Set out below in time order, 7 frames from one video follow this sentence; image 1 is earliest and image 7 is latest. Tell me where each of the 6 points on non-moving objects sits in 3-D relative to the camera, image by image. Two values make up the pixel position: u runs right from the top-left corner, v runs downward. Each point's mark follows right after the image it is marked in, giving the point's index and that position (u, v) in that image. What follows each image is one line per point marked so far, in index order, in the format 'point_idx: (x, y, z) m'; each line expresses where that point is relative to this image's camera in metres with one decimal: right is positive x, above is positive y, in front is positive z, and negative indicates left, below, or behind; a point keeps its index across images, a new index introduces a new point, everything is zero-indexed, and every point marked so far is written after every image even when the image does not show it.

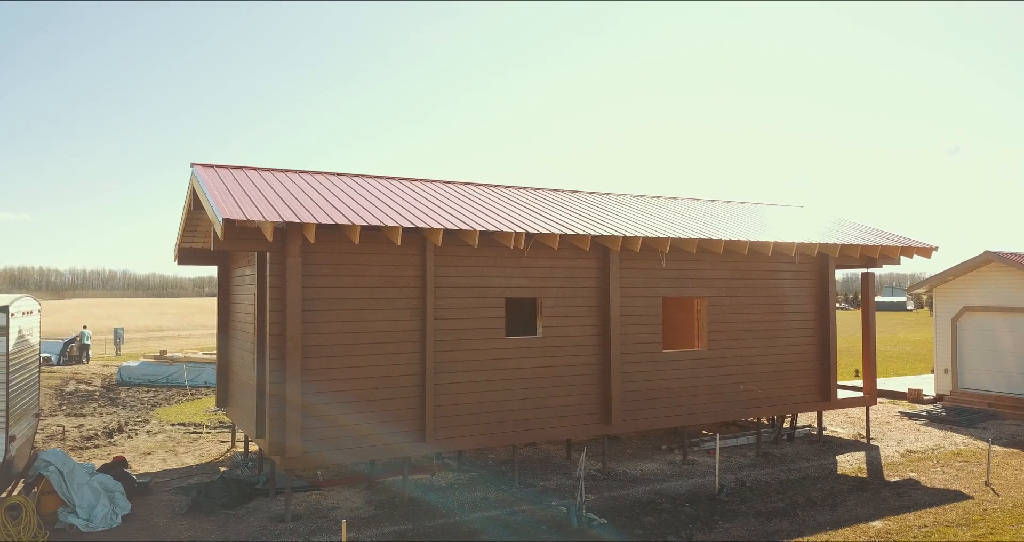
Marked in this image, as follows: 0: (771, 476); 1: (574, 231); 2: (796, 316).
0: (+4.1, -3.2, +10.0) m
1: (+0.9, +0.6, +9.2) m
2: (+5.3, -0.9, +11.9) m
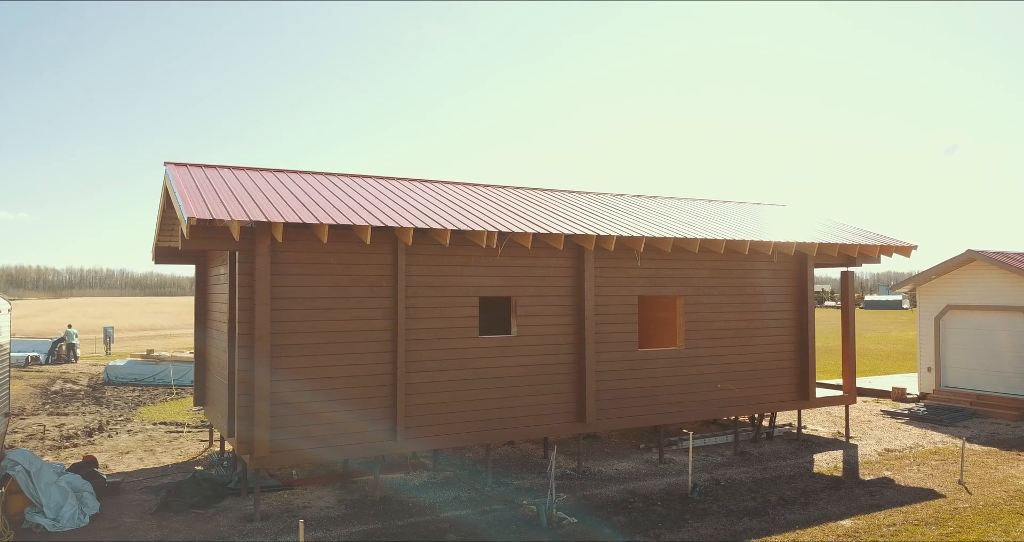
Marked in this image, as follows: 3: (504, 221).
0: (+3.7, -3.2, +10.0) m
1: (+0.5, +0.6, +9.2) m
2: (+4.9, -0.9, +12.0) m
3: (-0.1, +0.8, +9.6) m
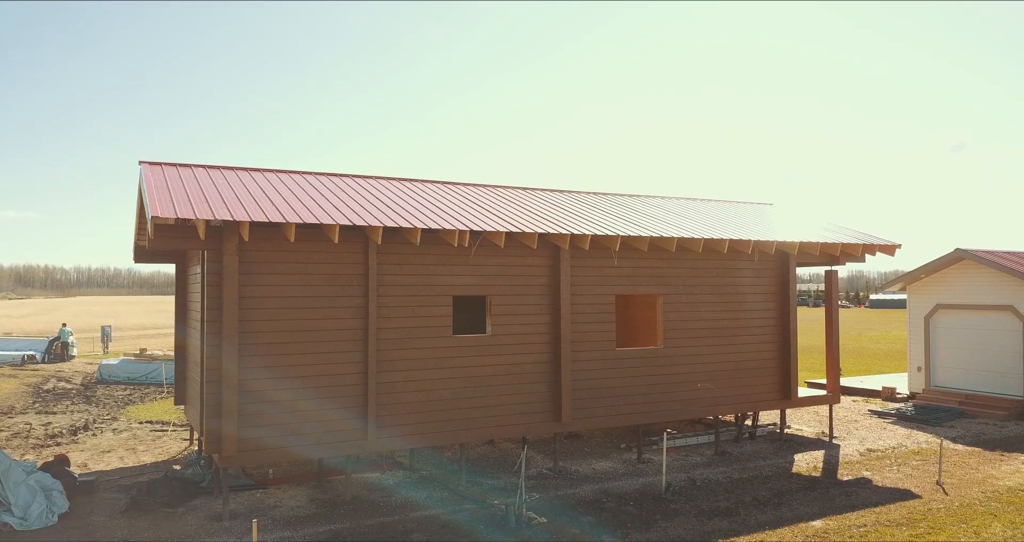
0: (+3.3, -3.2, +10.0) m
1: (+0.1, +0.6, +9.2) m
2: (+4.6, -0.8, +11.9) m
3: (-0.5, +0.8, +9.6) m
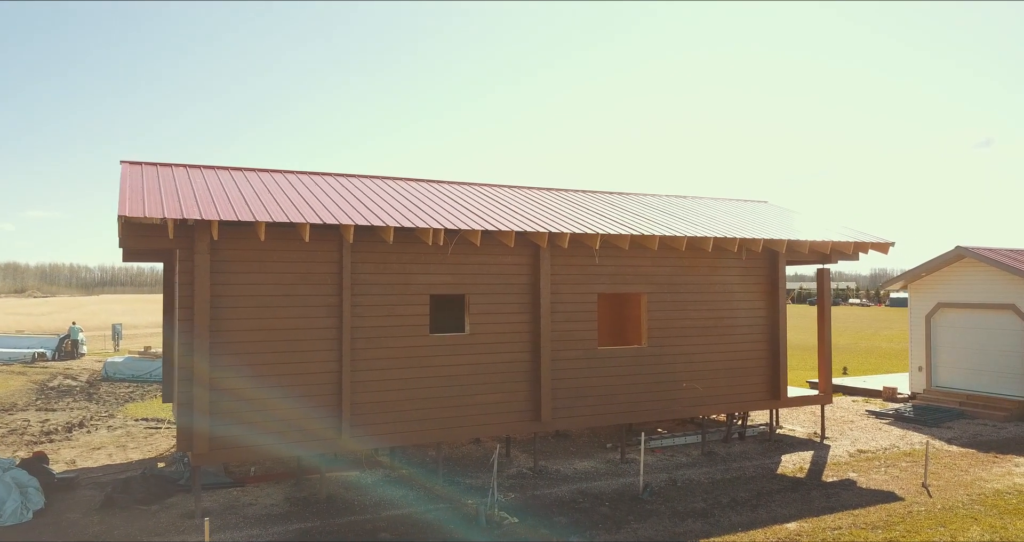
0: (+3.0, -3.2, +9.9) m
1: (-0.2, +0.6, +9.1) m
2: (+4.3, -0.8, +11.8) m
3: (-0.8, +0.8, +9.6) m
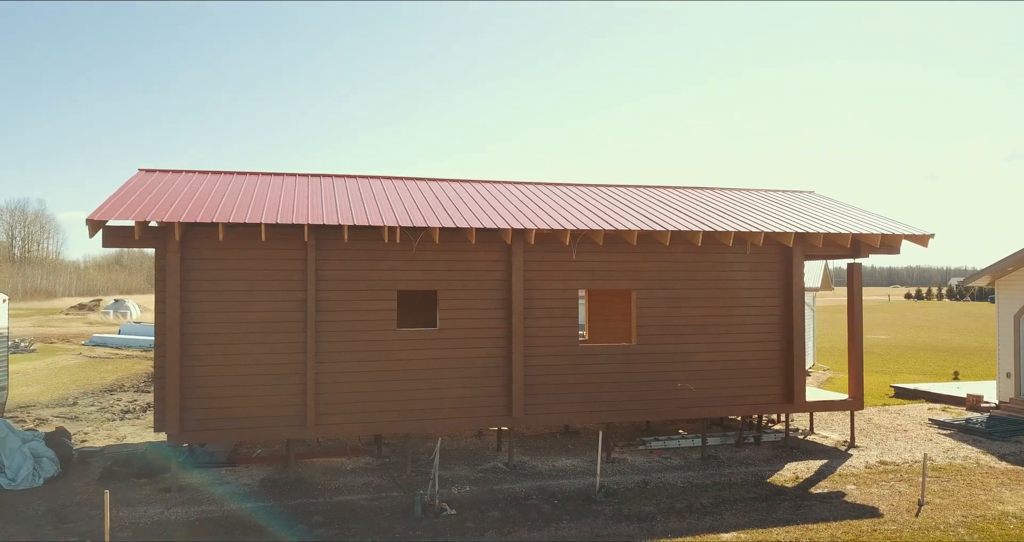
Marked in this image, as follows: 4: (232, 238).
0: (+2.6, -3.1, +9.4) m
1: (-0.8, +0.7, +9.2) m
2: (+4.2, -0.7, +11.1) m
3: (-1.3, +0.9, +9.8) m
4: (-3.9, +0.4, +8.7) m
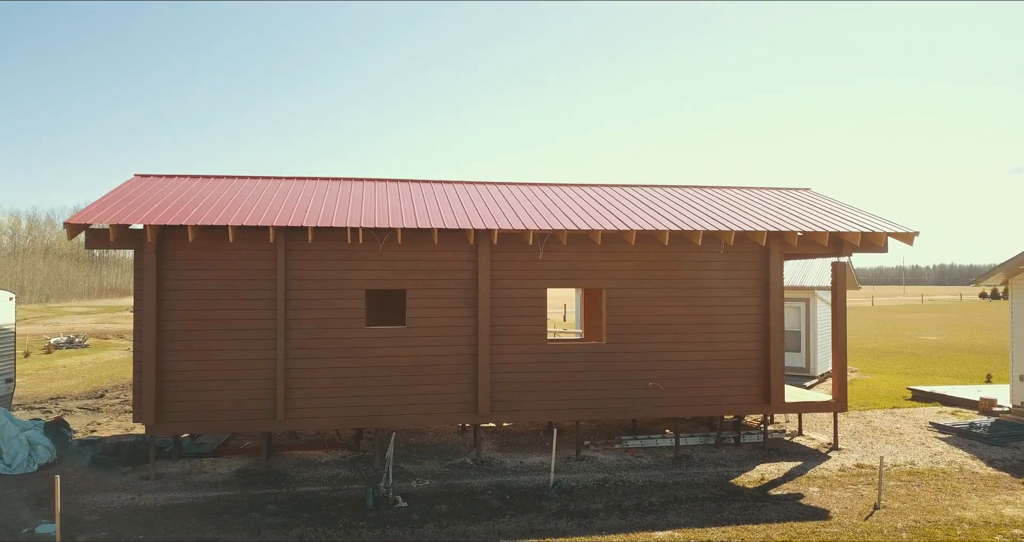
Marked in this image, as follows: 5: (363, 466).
0: (+2.0, -3.1, +9.5) m
1: (-1.3, +0.7, +9.5) m
2: (+3.7, -0.7, +11.0) m
3: (-1.8, +0.9, +10.1) m
4: (-4.5, +0.4, +9.2) m
5: (-2.3, -3.0, +9.9) m
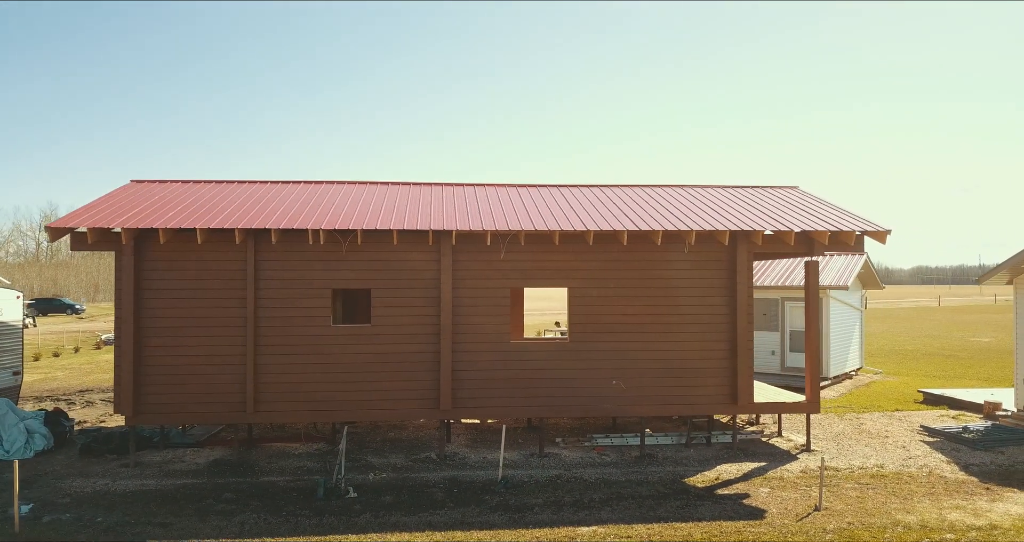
0: (+1.3, -3.1, +9.6) m
1: (-2.0, +0.7, +9.9) m
2: (+3.1, -0.7, +11.0) m
3: (-2.4, +0.9, +10.5) m
4: (-5.1, +0.4, +9.8) m
5: (-2.9, -3.1, +10.3) m
